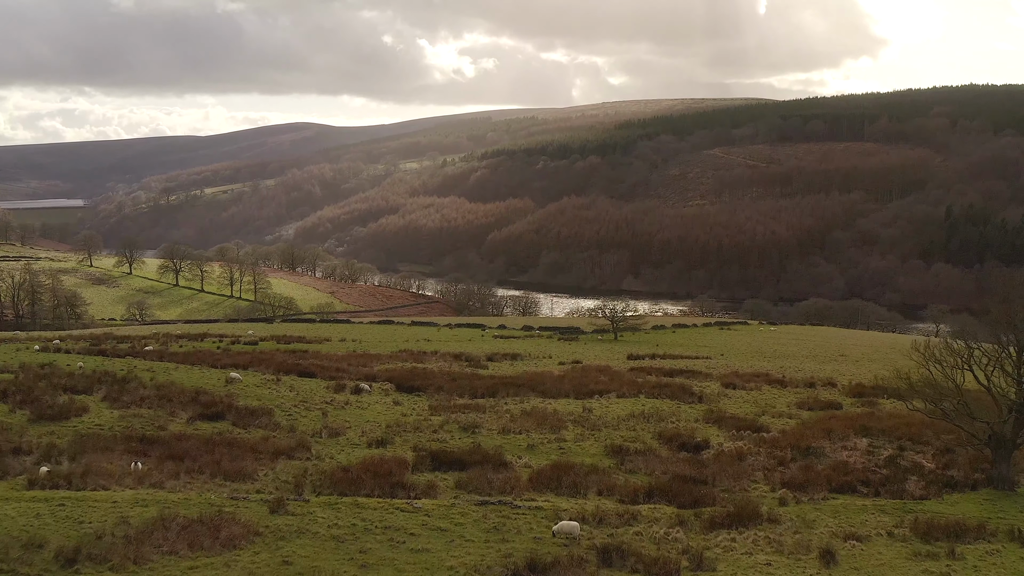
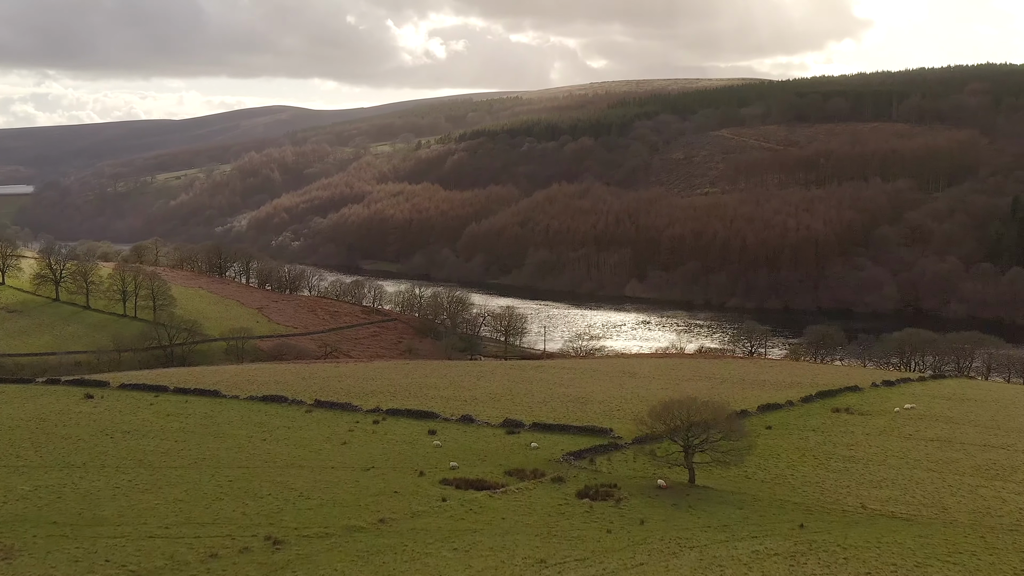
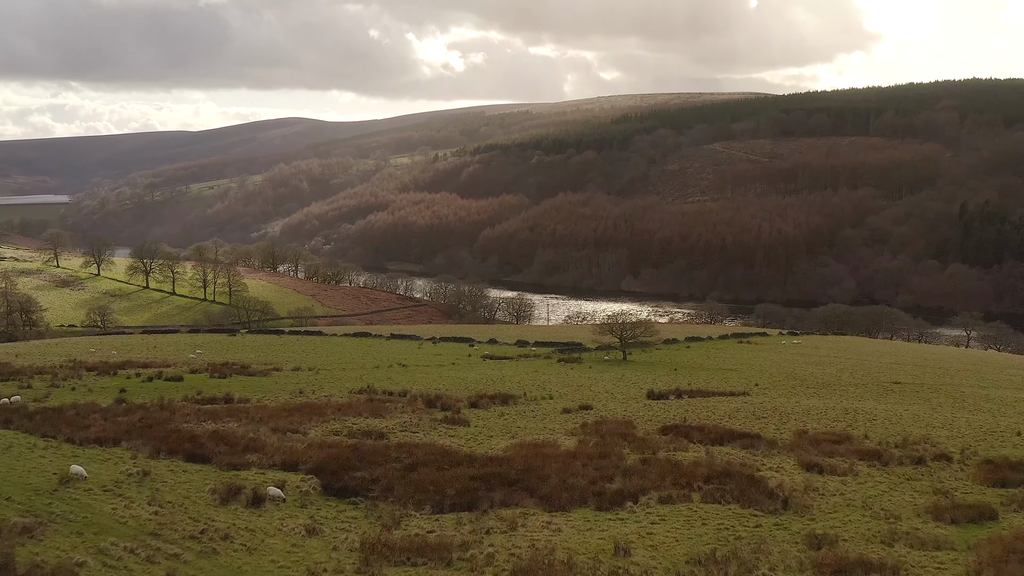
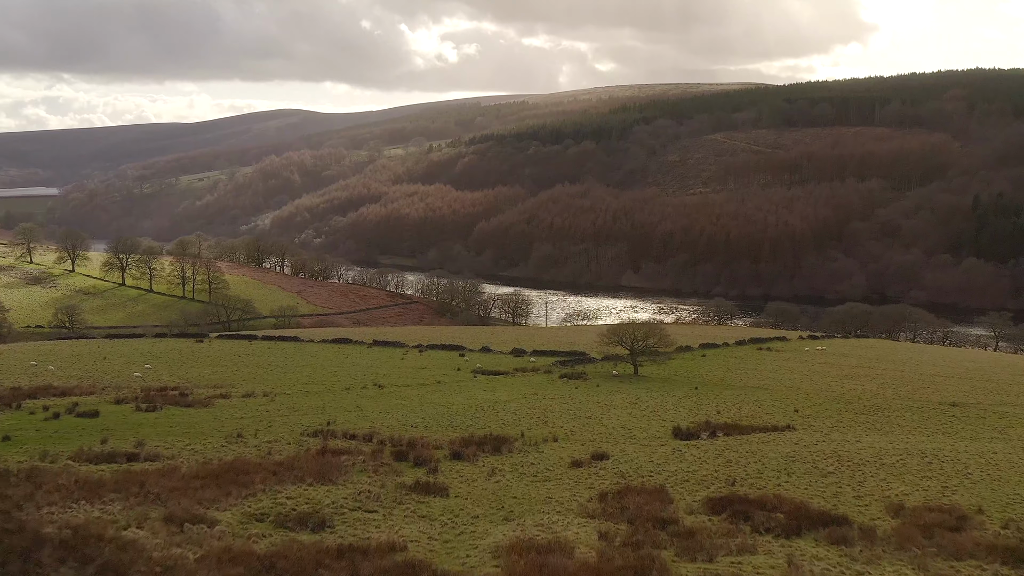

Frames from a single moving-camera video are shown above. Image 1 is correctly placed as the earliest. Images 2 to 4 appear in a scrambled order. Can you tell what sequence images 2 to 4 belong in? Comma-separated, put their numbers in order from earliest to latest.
3, 4, 2
